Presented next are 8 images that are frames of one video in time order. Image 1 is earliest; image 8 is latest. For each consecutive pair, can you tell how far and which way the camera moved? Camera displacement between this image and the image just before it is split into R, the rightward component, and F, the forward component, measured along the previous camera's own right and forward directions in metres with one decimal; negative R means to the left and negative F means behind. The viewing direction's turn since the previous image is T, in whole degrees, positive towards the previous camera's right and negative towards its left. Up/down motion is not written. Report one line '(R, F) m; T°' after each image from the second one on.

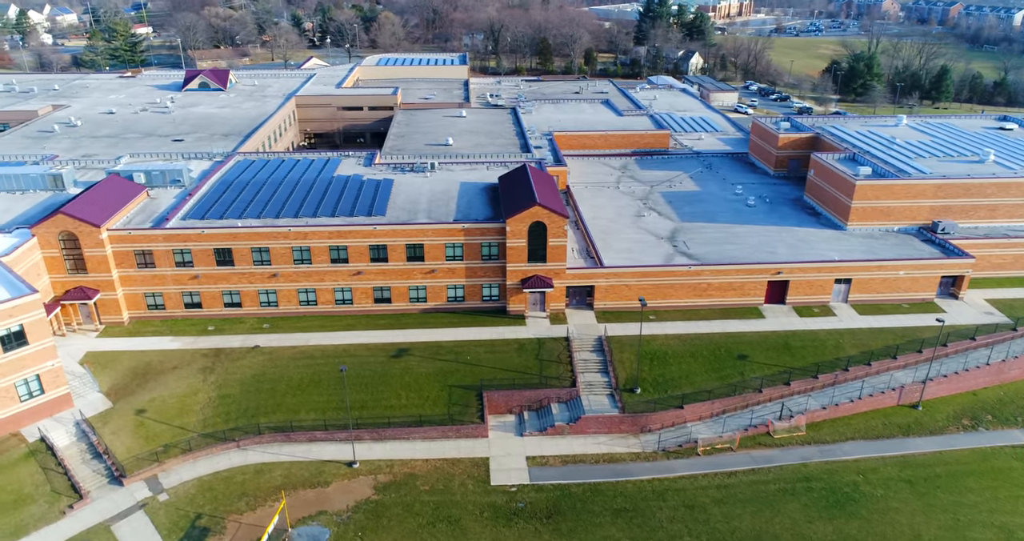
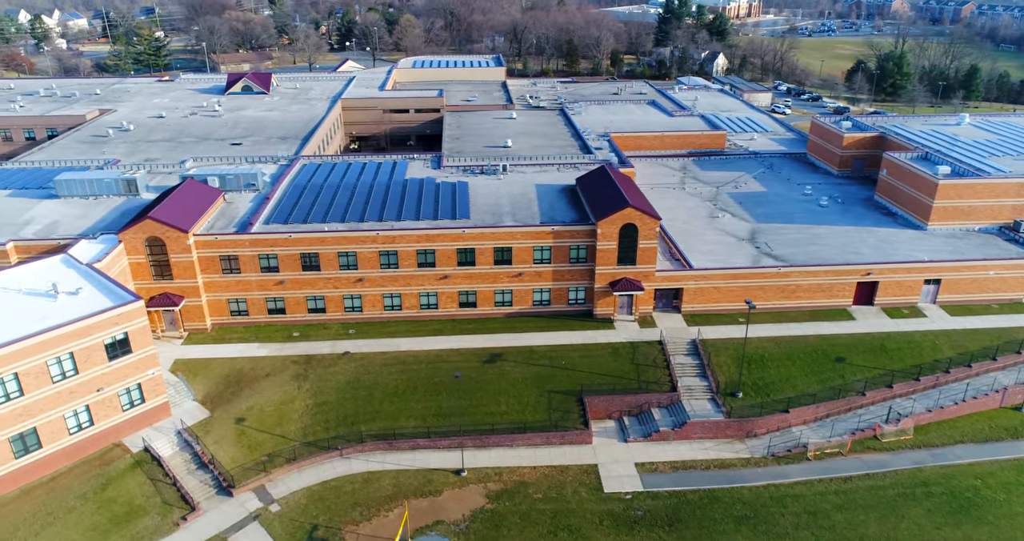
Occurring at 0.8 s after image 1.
(-7.1, +0.8) m; 0°
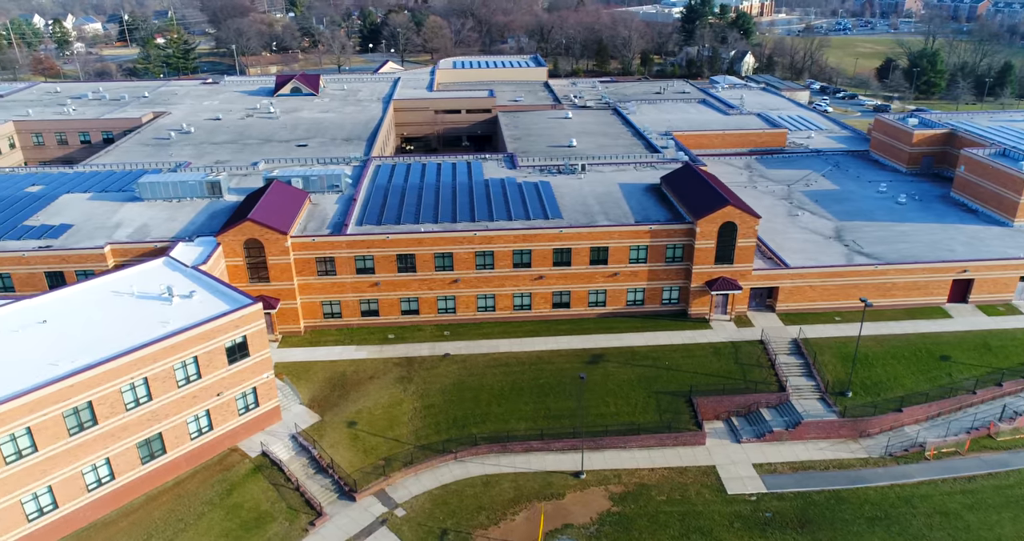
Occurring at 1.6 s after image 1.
(-7.3, +0.5) m; 0°
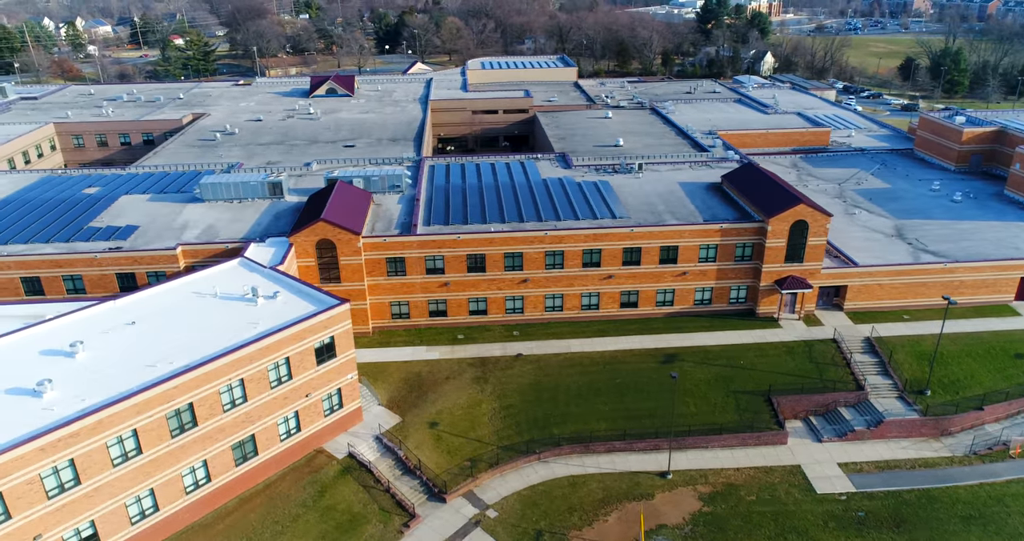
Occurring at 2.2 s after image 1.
(-5.3, +0.2) m; 0°
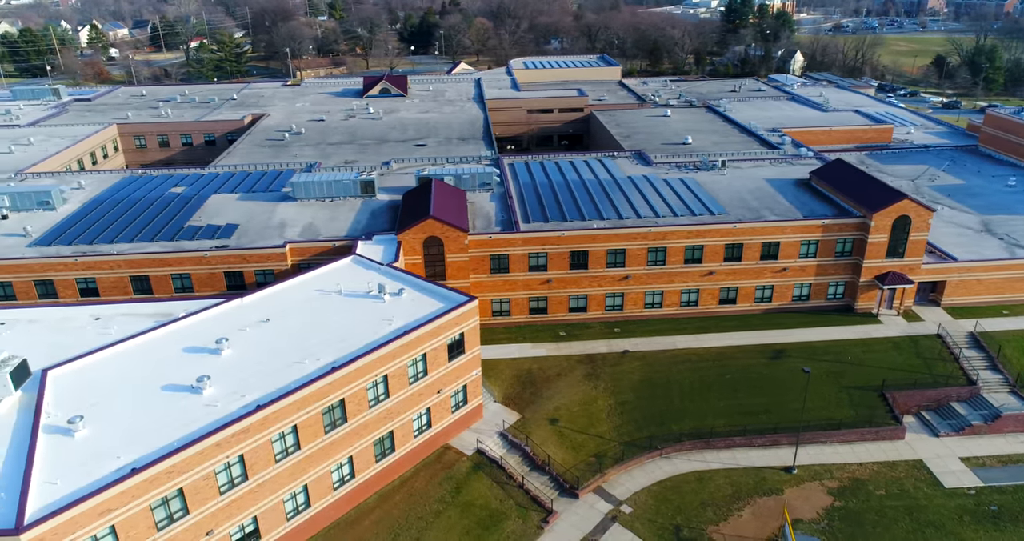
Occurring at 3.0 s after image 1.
(-7.6, 0.0) m; 0°
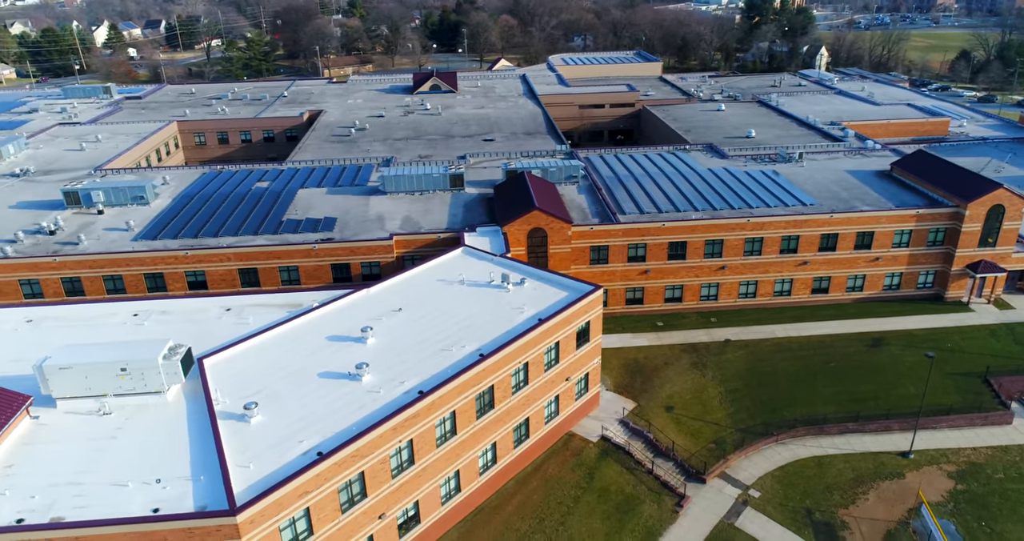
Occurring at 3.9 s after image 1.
(-7.6, -0.5) m; 0°
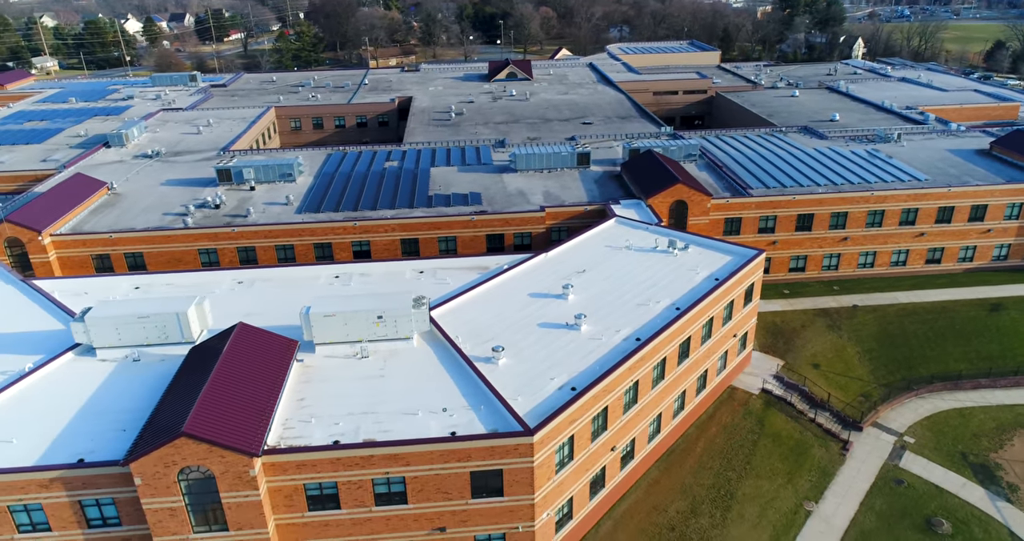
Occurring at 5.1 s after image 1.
(-11.1, -3.3) m; 0°
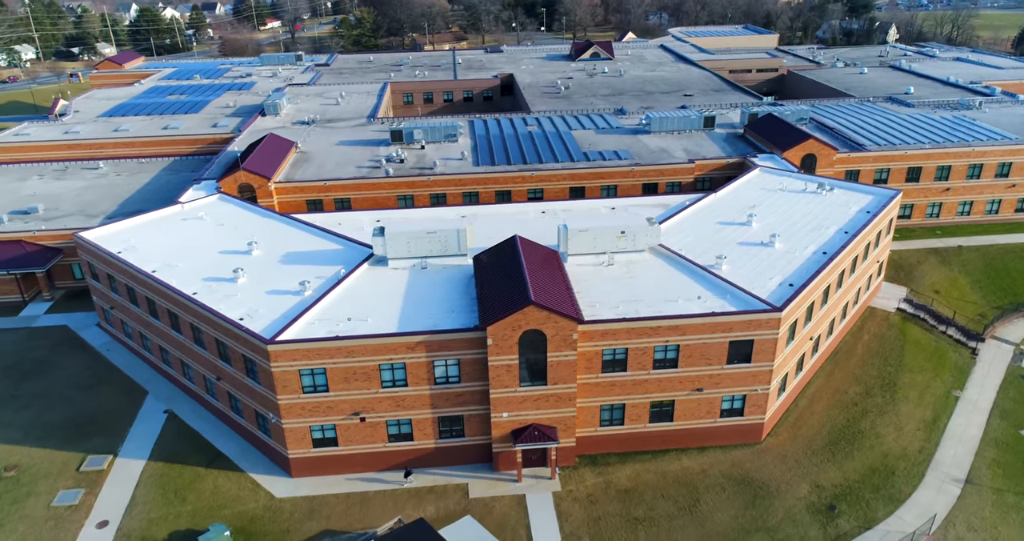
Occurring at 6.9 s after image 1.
(-13.7, -8.0) m; 0°
